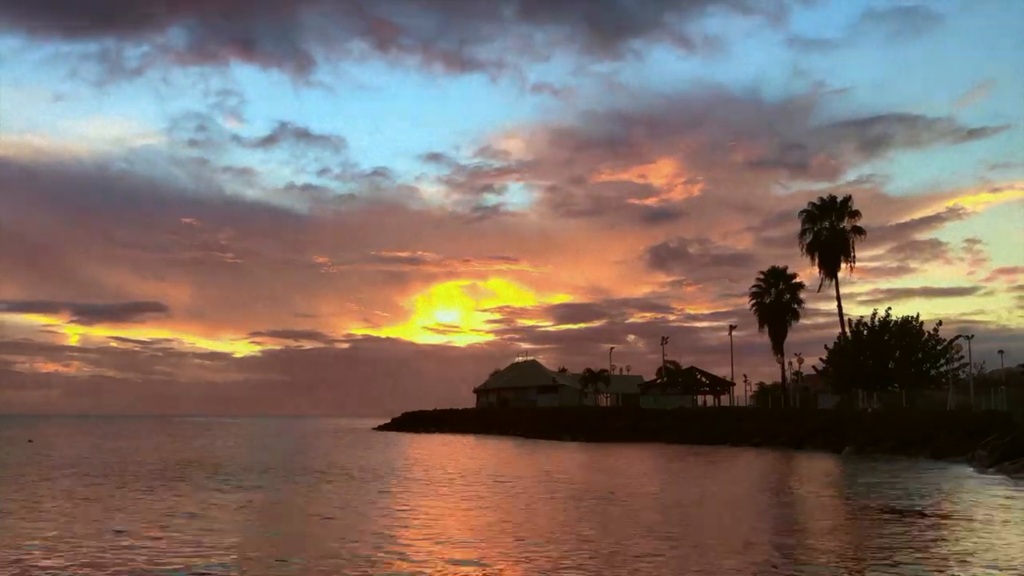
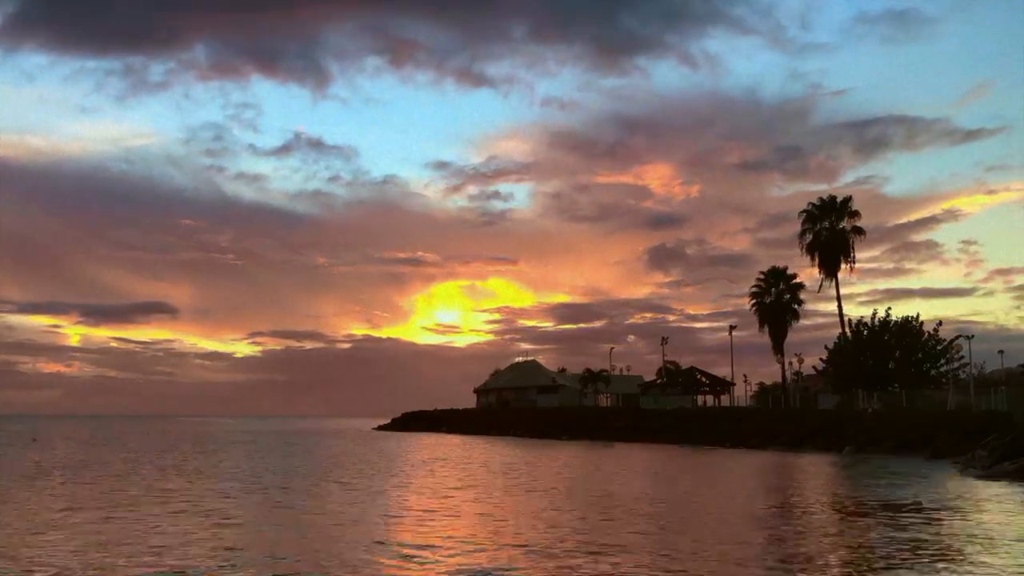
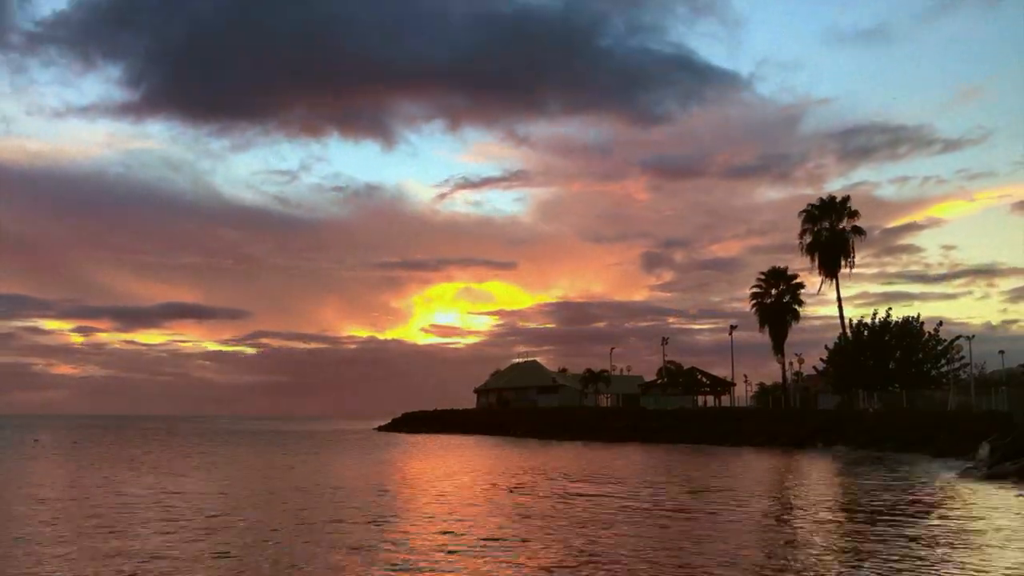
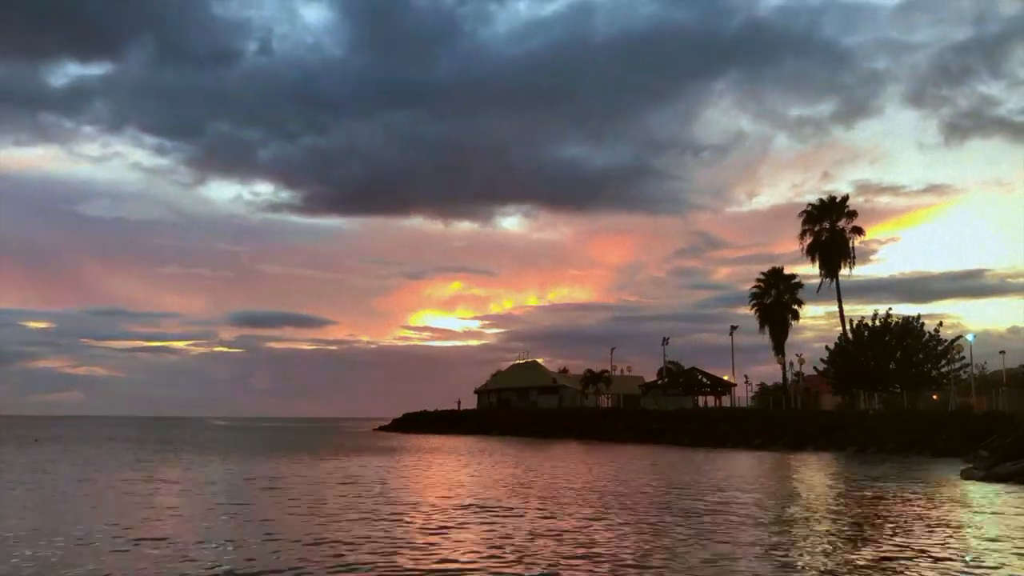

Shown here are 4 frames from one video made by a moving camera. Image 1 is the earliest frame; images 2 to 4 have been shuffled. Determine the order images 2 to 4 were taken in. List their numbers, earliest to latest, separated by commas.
2, 3, 4
